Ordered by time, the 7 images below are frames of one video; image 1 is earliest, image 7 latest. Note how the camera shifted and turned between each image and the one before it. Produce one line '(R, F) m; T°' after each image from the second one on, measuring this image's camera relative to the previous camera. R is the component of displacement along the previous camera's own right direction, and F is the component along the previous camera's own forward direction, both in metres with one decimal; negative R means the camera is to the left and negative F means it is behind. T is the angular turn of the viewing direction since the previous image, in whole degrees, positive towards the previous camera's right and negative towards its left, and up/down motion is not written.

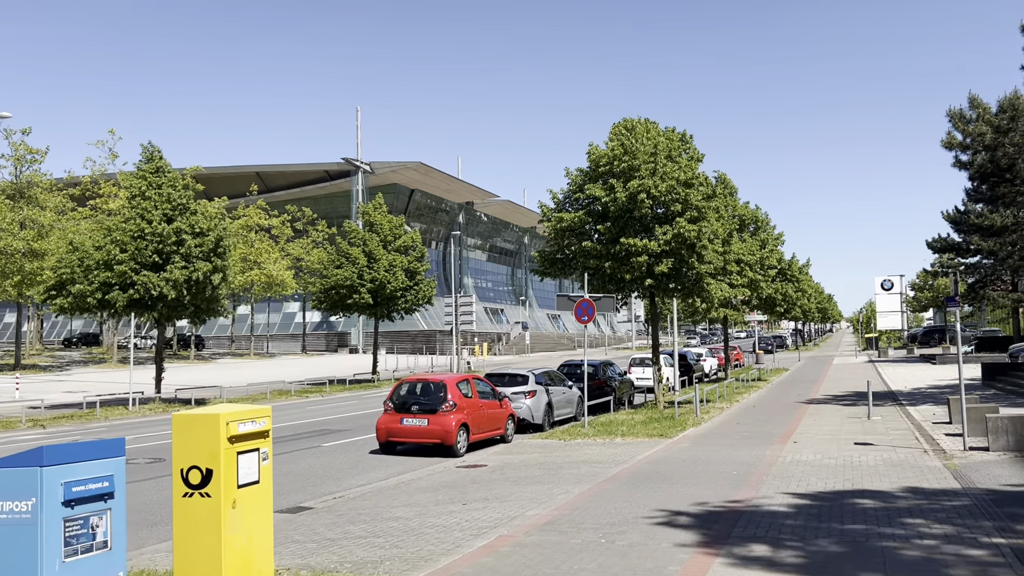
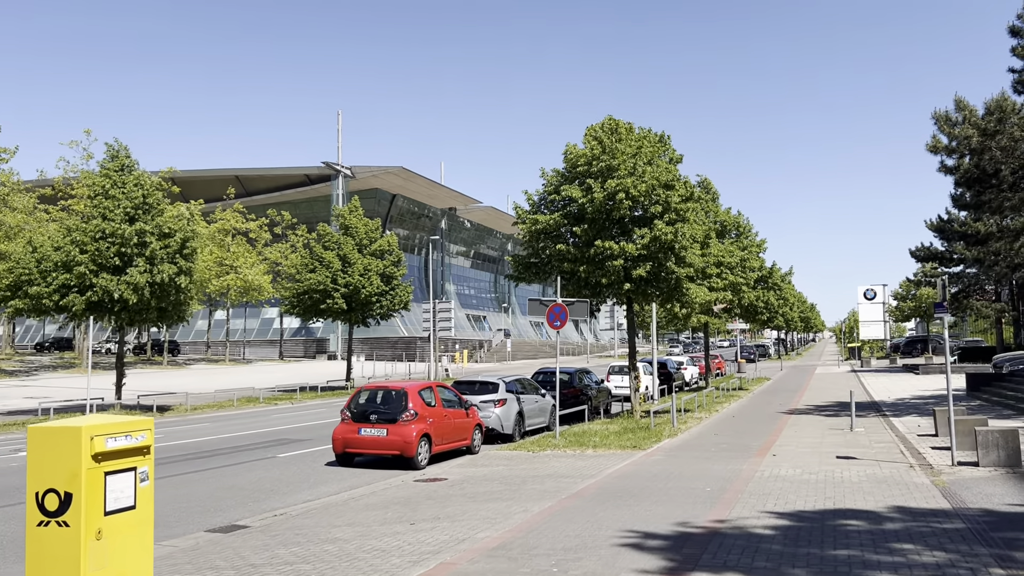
(+0.3, +0.7) m; +1°
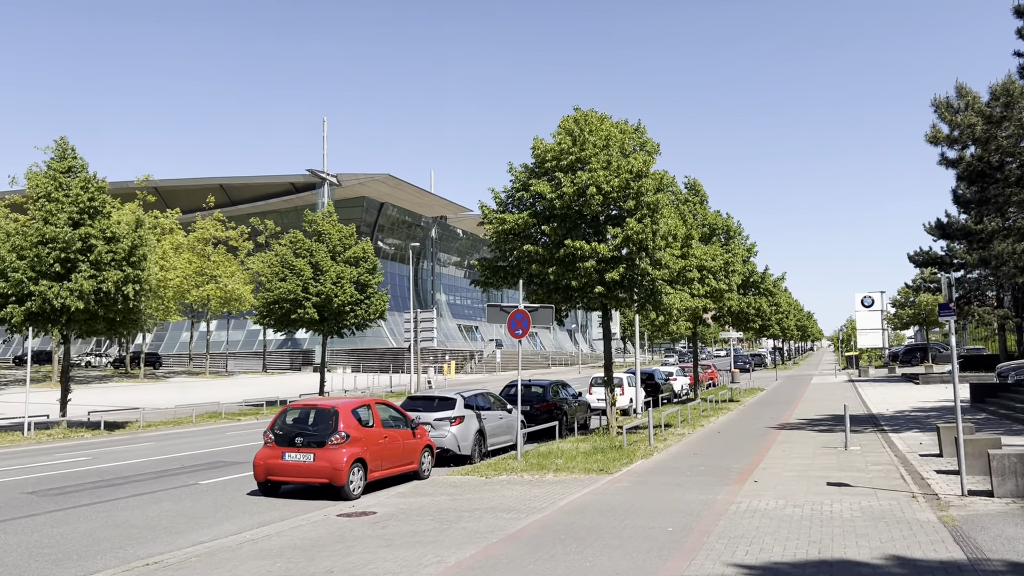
(+0.7, +1.6) m; 0°
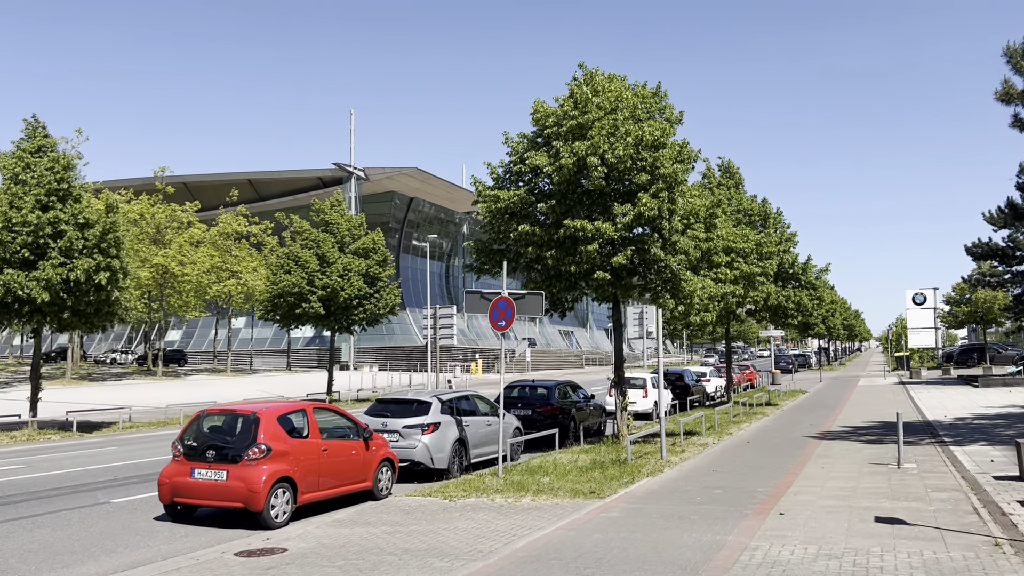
(+0.8, +2.4) m; -3°
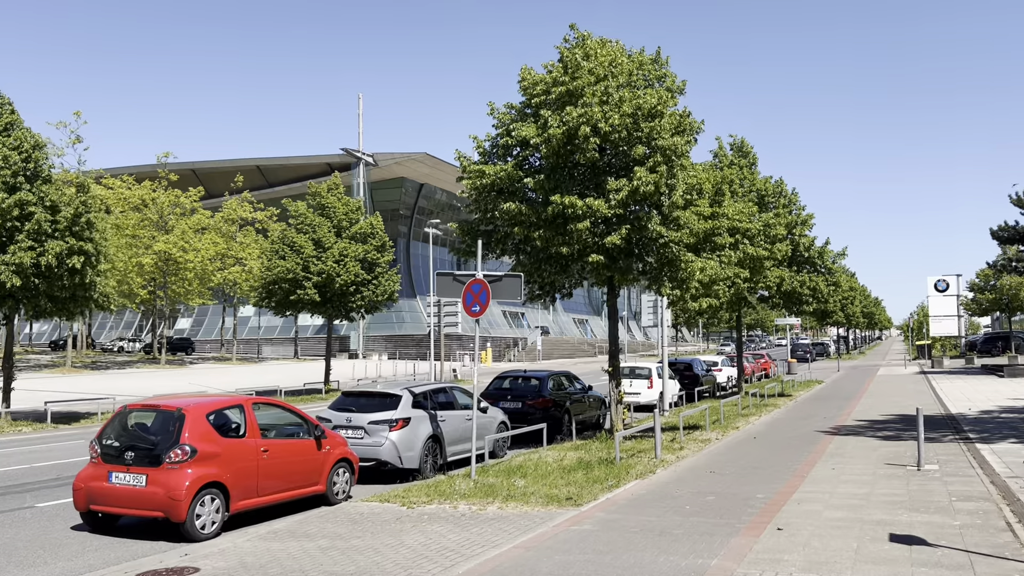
(+0.5, +1.2) m; -1°
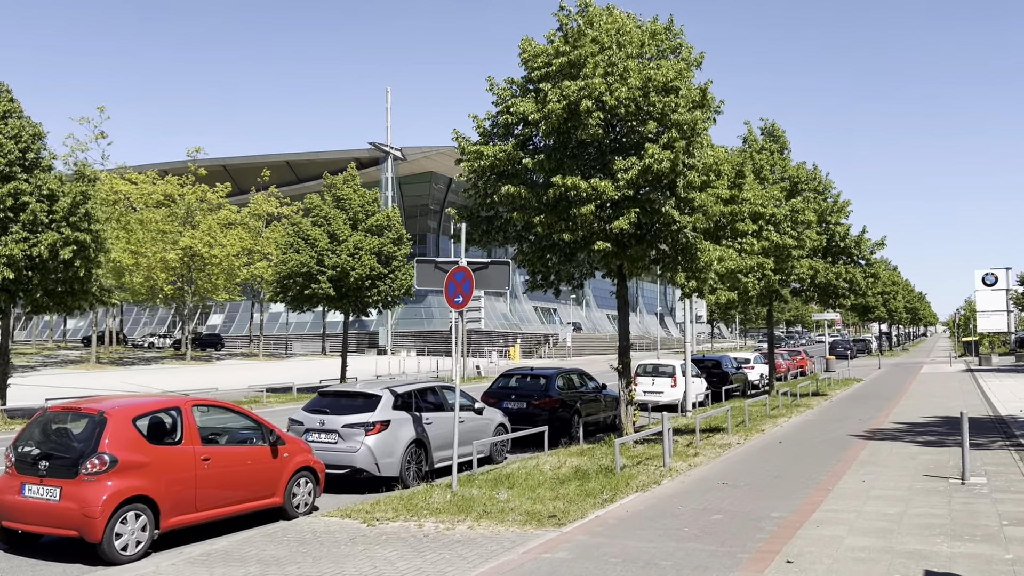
(+0.6, +1.2) m; -2°
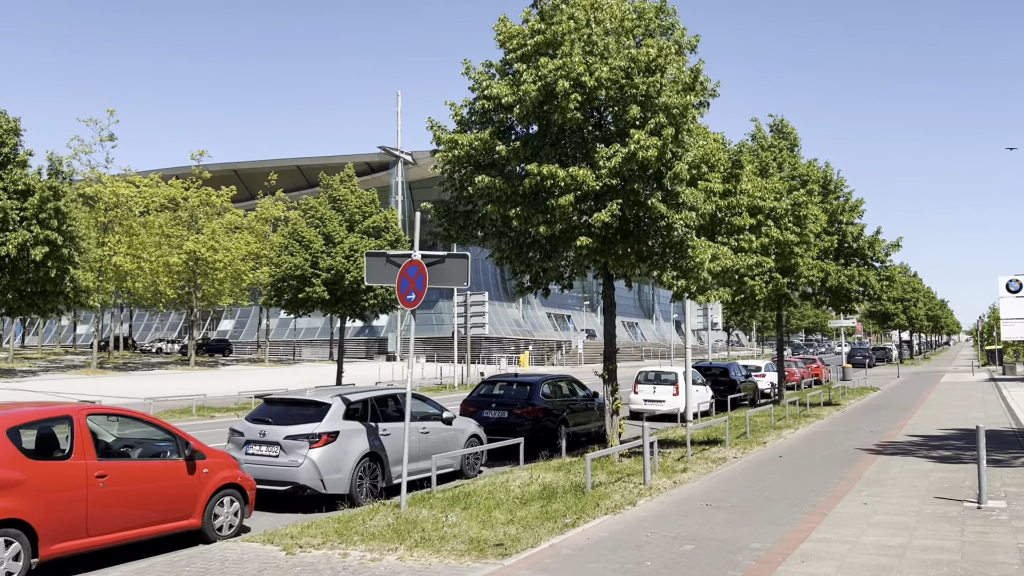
(+0.6, +1.0) m; -1°
